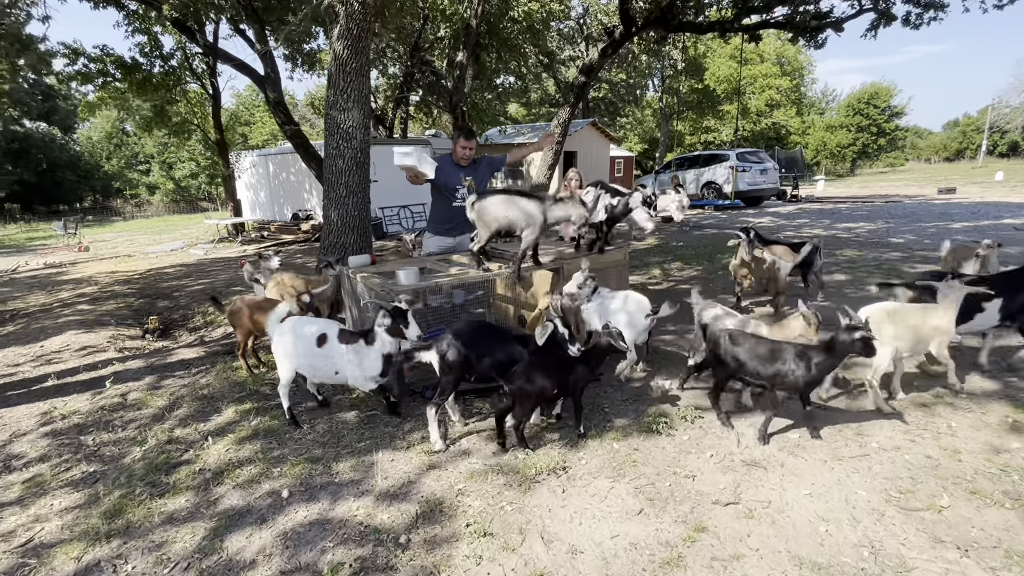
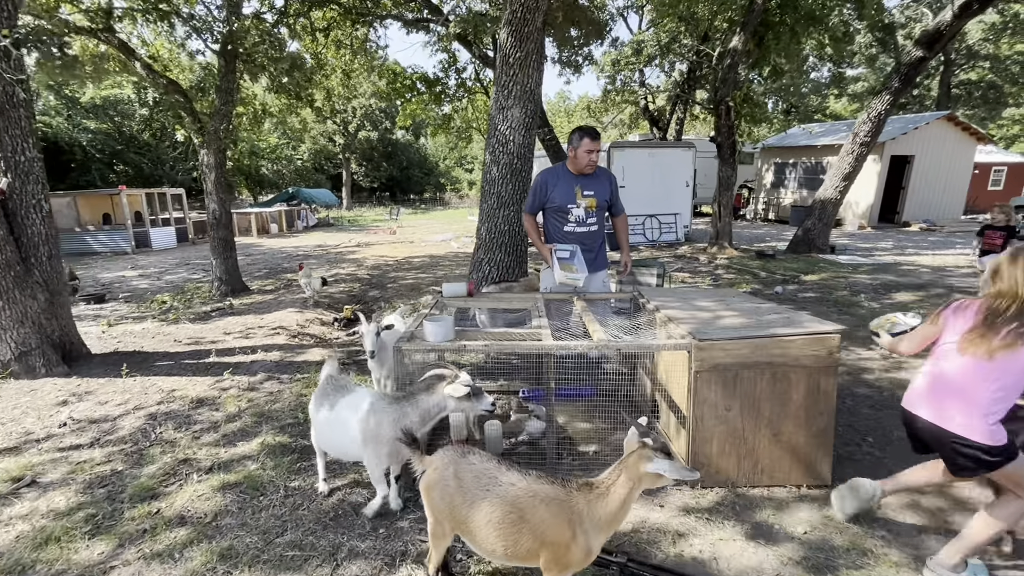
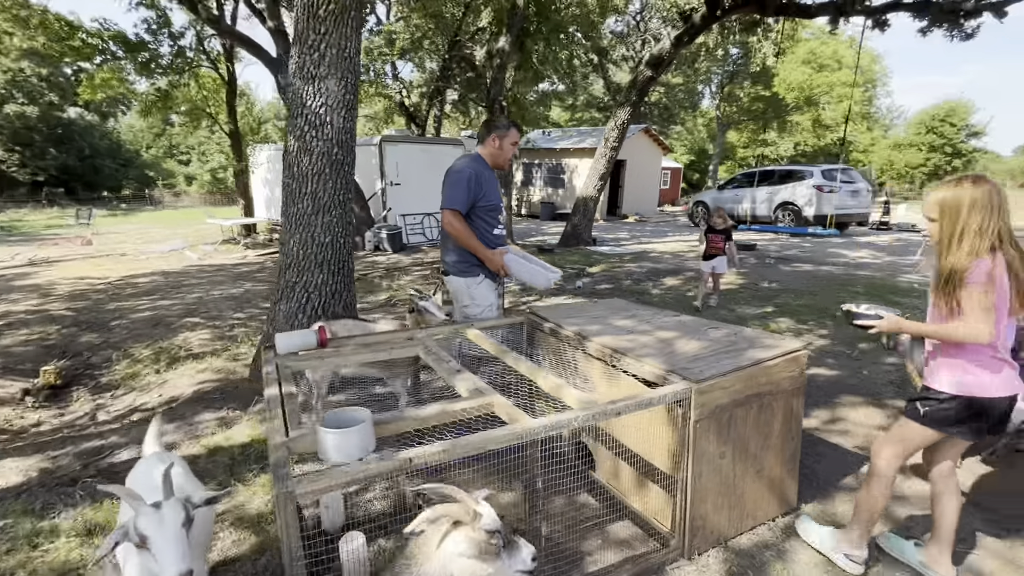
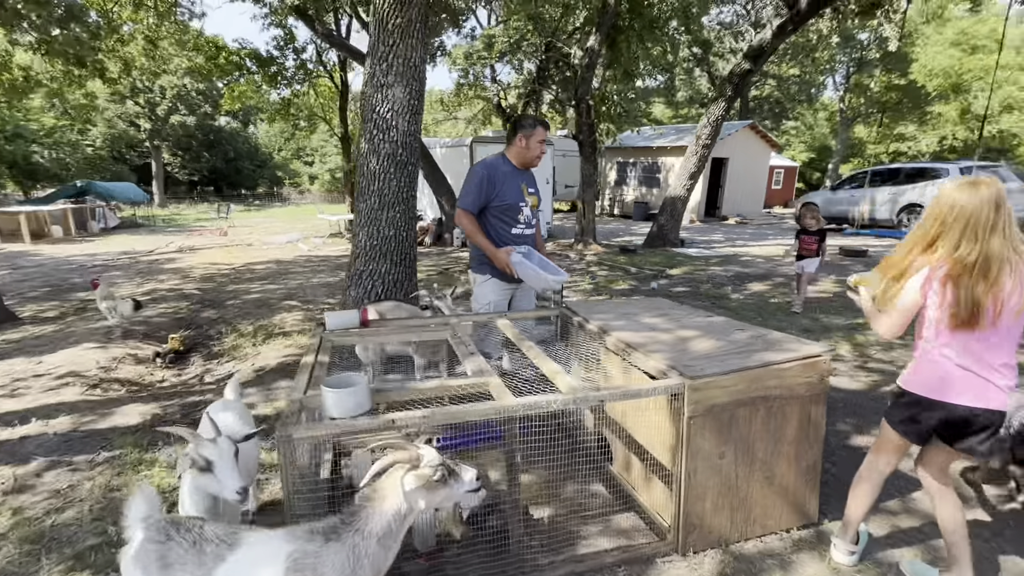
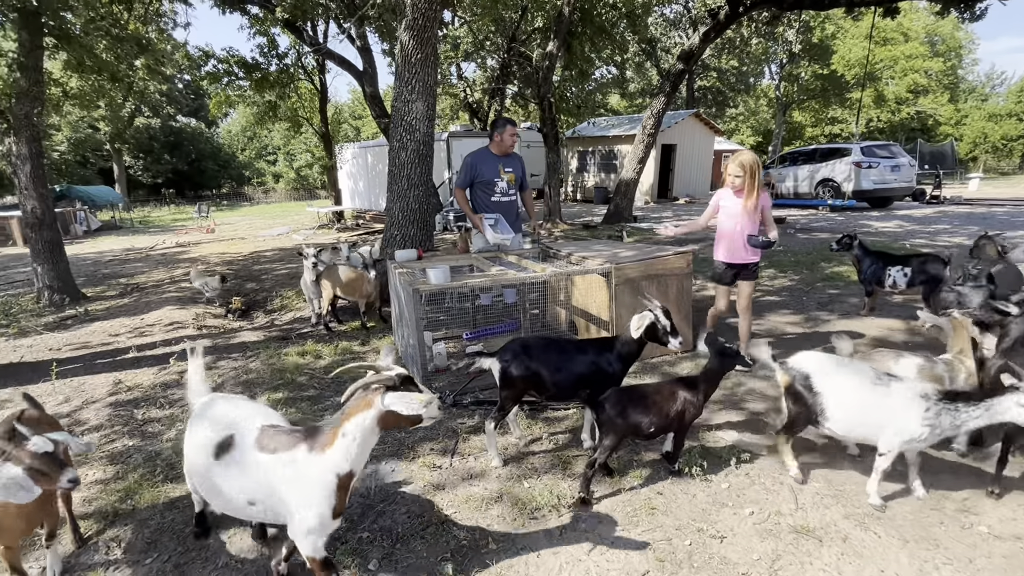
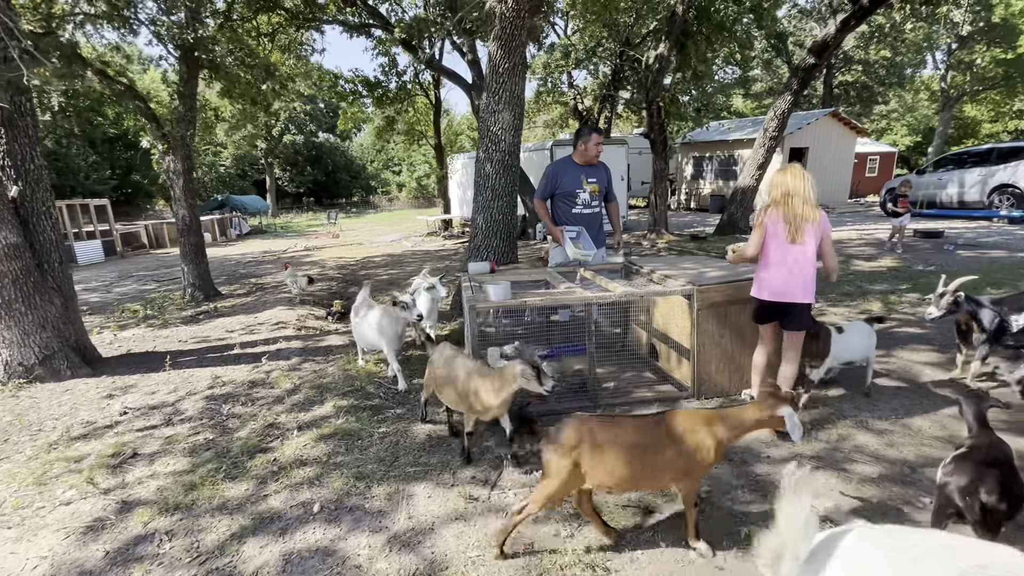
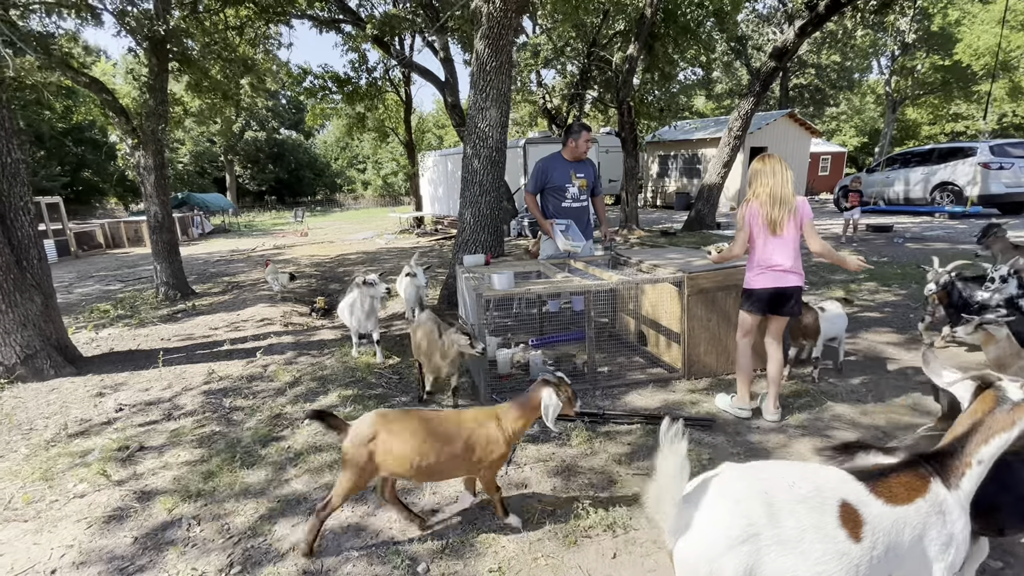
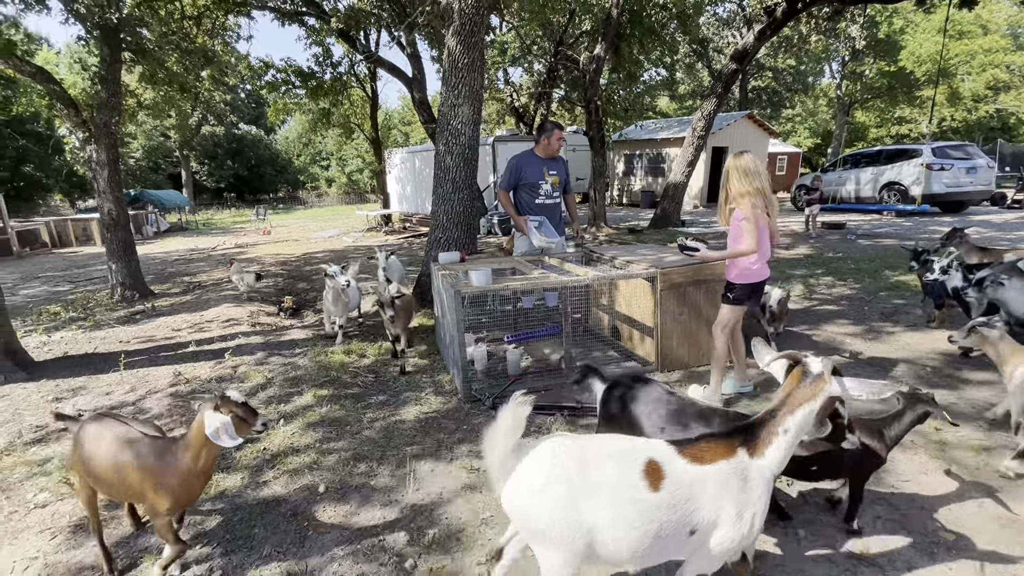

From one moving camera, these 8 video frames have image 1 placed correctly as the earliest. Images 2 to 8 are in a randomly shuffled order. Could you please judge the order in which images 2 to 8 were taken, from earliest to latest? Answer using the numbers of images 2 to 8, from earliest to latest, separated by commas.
5, 8, 7, 6, 2, 4, 3
